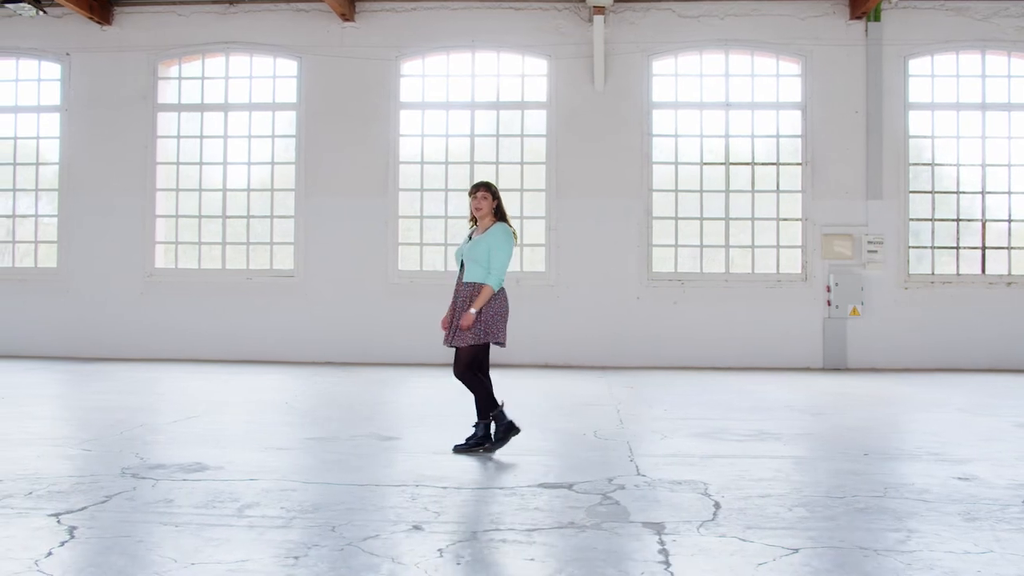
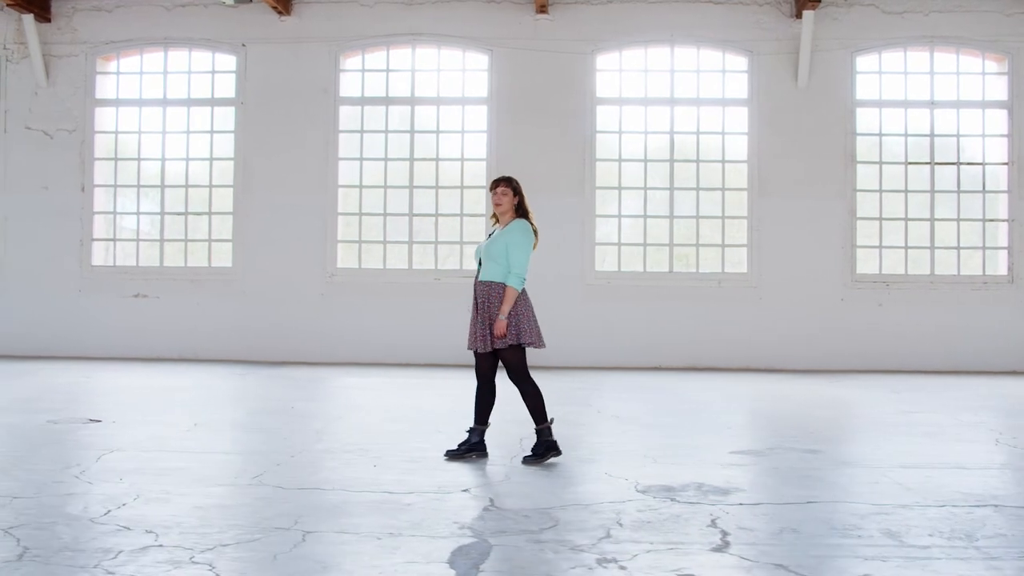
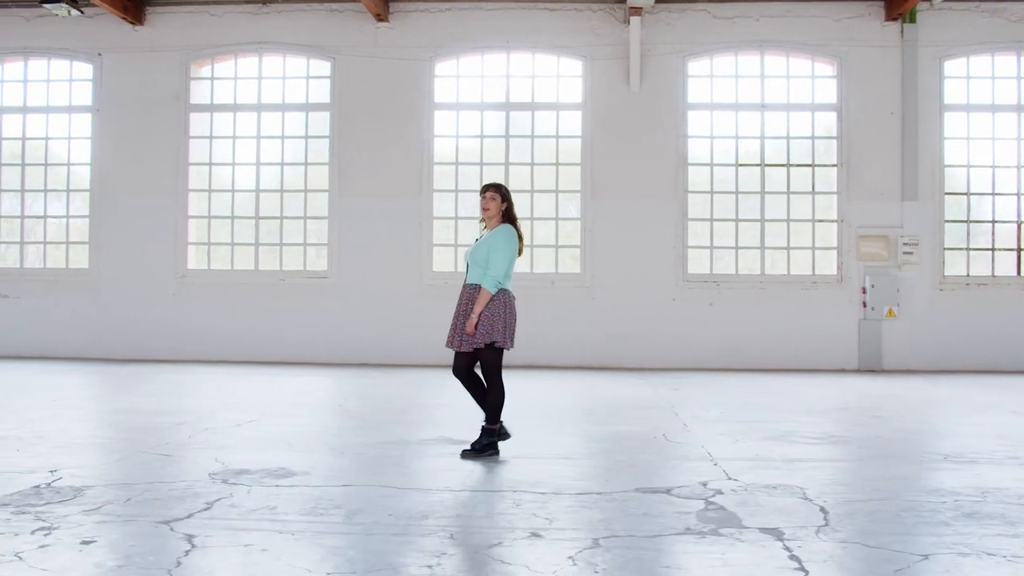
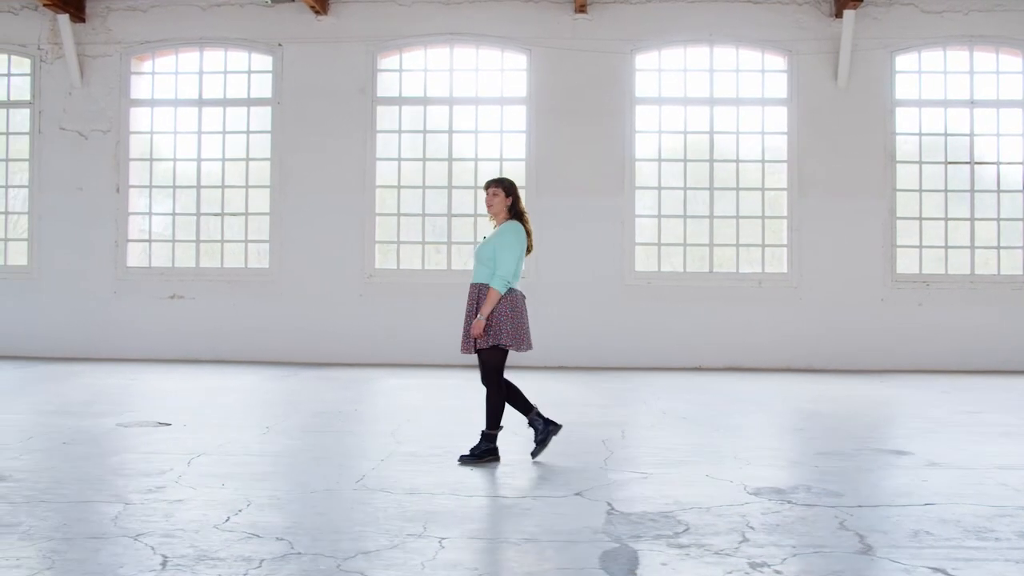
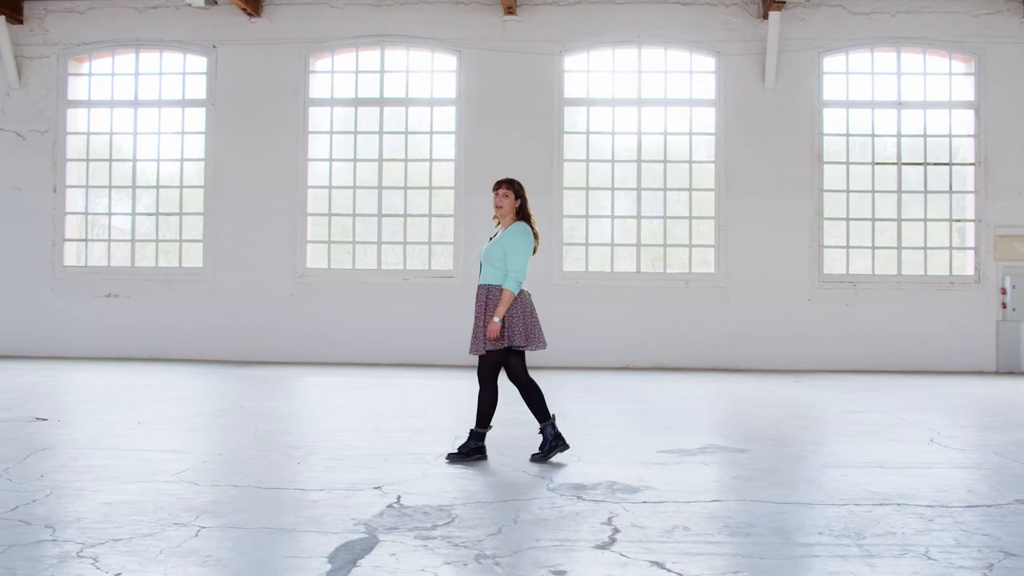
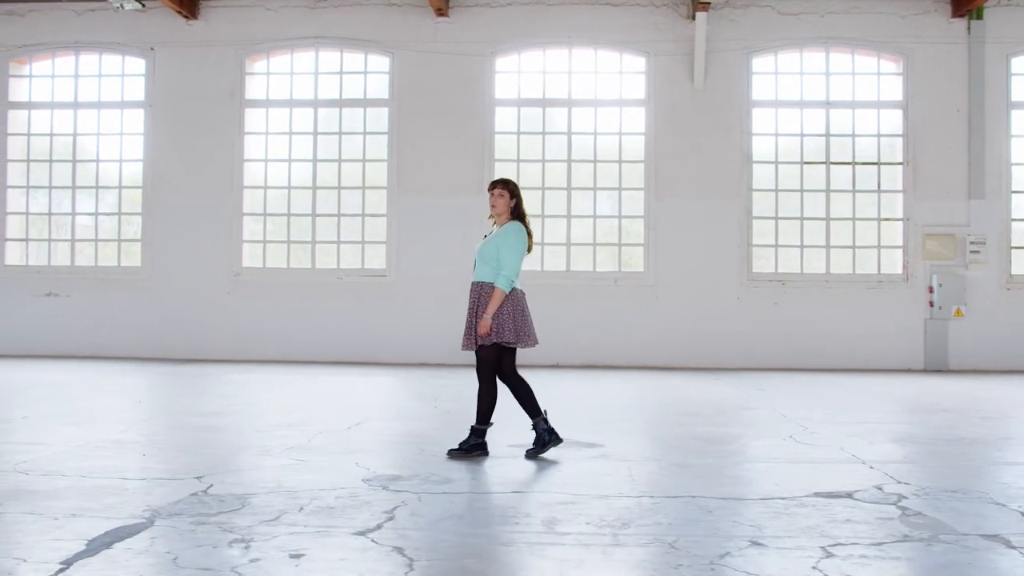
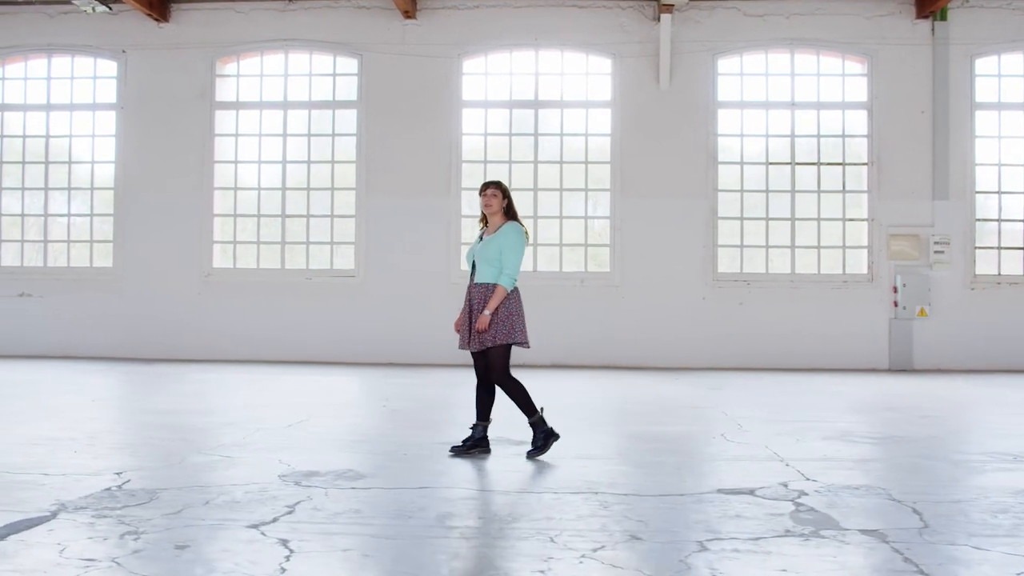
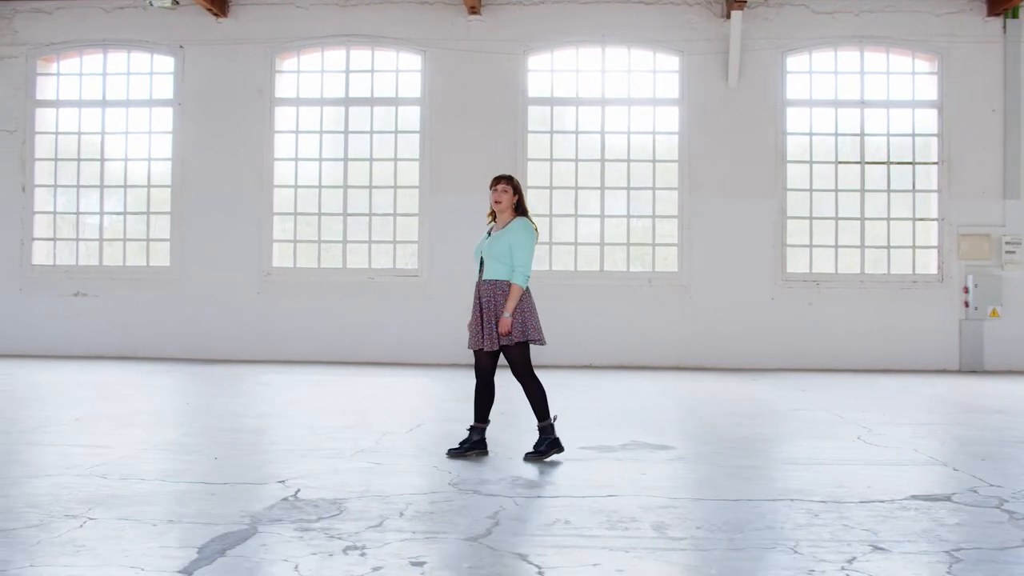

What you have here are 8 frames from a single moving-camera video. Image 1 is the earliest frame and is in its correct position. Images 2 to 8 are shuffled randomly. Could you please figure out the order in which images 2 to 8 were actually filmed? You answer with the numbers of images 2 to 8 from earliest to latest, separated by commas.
3, 7, 6, 8, 5, 2, 4
